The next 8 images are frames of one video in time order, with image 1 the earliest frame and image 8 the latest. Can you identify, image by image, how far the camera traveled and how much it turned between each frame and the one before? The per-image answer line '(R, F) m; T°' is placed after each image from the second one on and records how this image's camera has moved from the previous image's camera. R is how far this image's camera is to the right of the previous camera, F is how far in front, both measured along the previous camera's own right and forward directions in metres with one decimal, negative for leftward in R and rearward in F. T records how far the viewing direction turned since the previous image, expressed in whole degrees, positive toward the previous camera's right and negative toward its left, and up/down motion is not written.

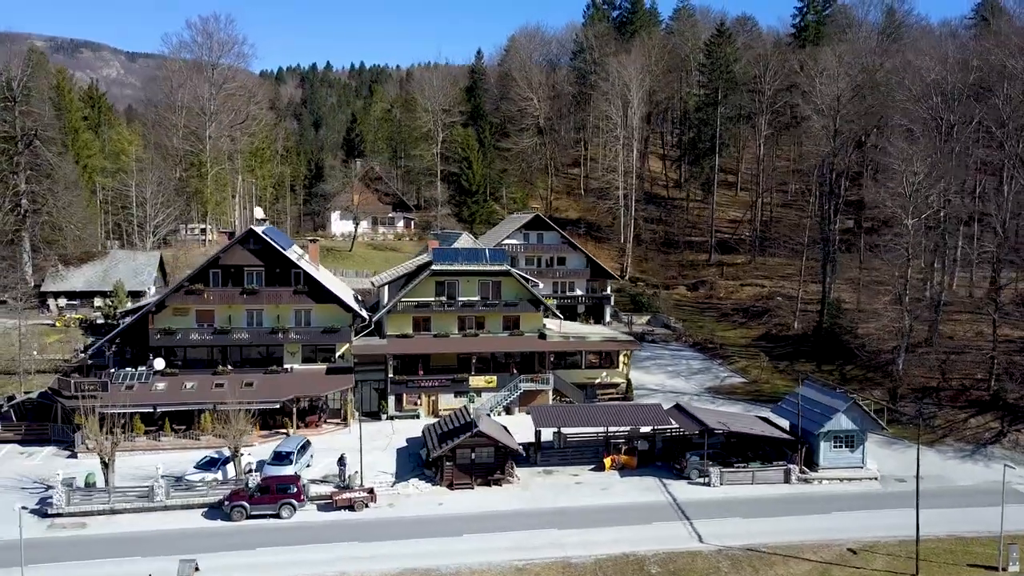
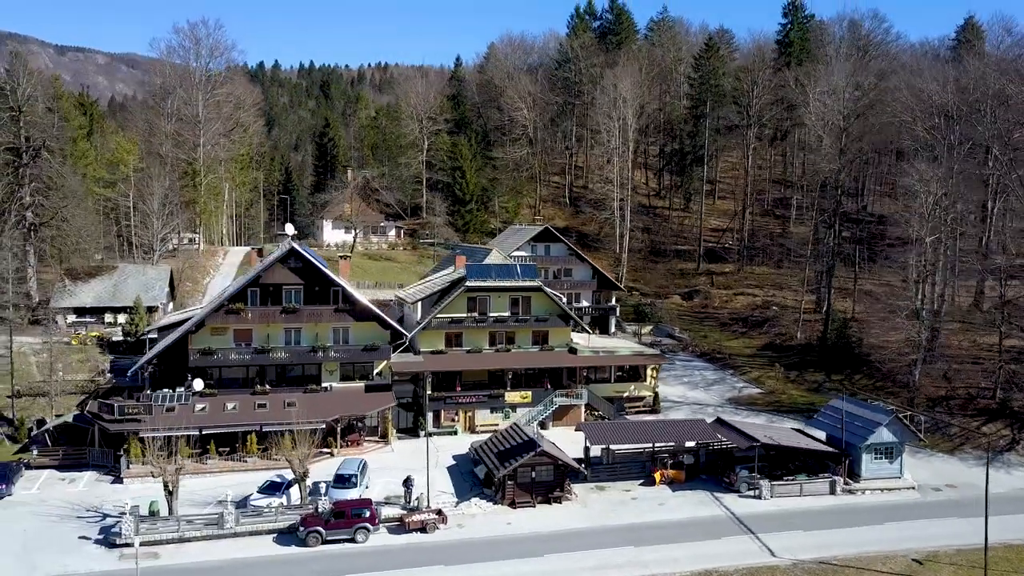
(-5.1, -0.3) m; +4°
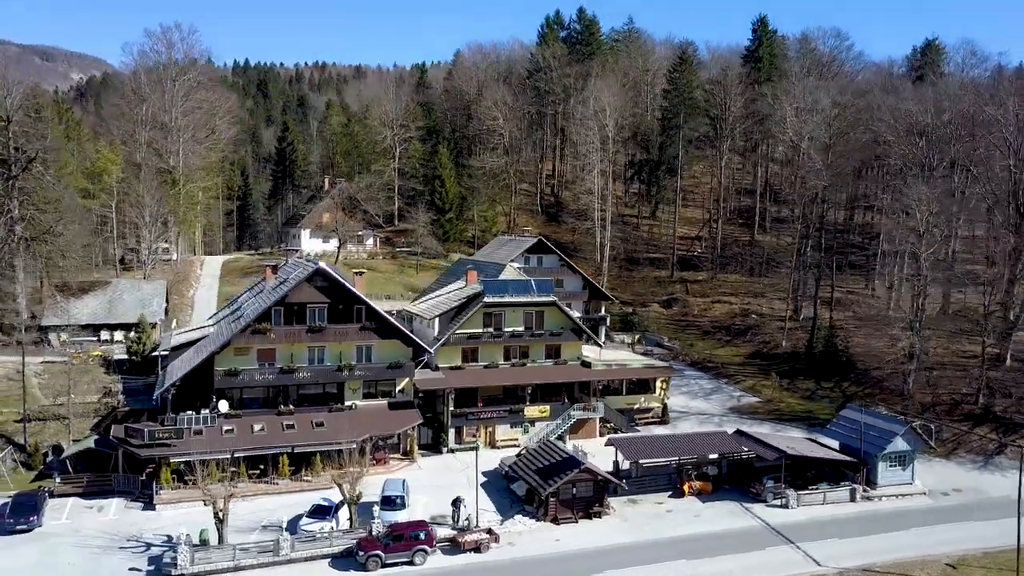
(-4.8, -0.4) m; +5°
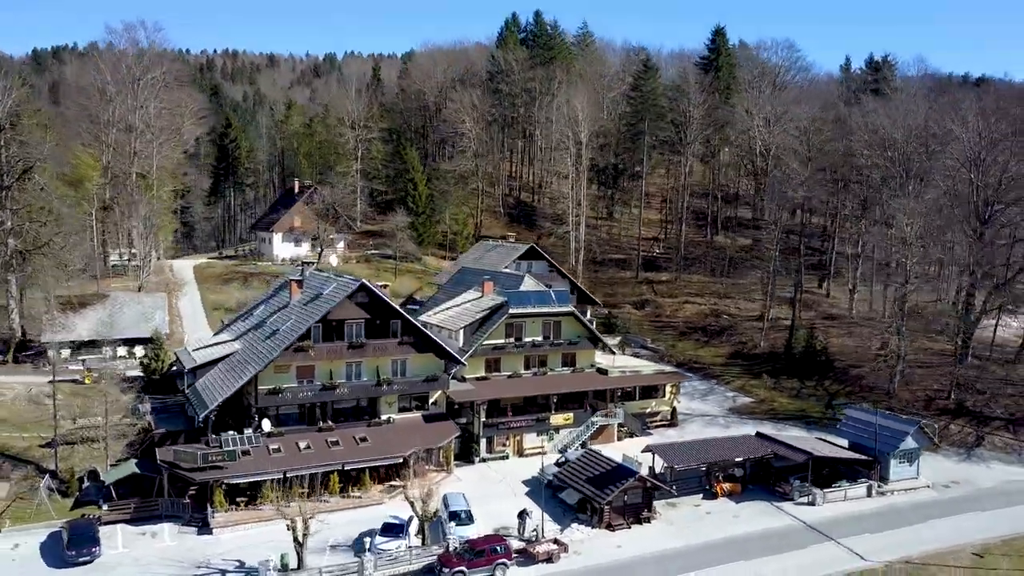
(-6.7, -0.7) m; +7°
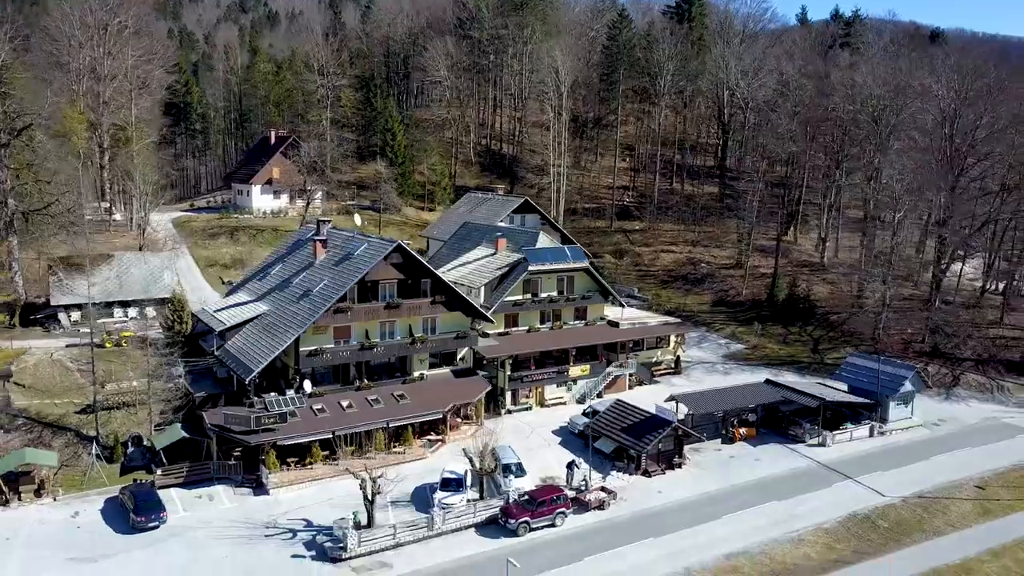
(-5.4, -0.7) m; +5°
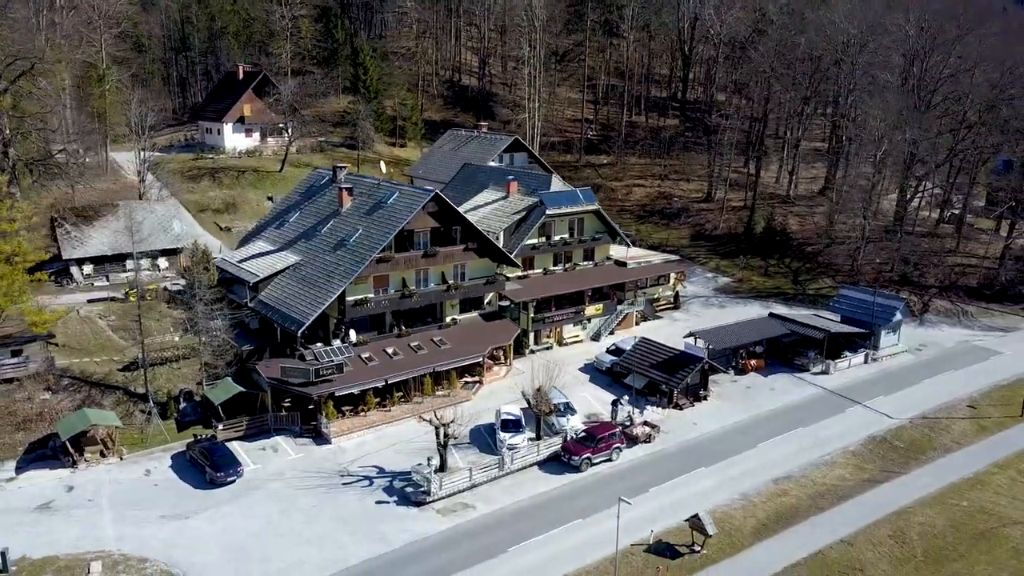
(-6.2, -0.8) m; +6°
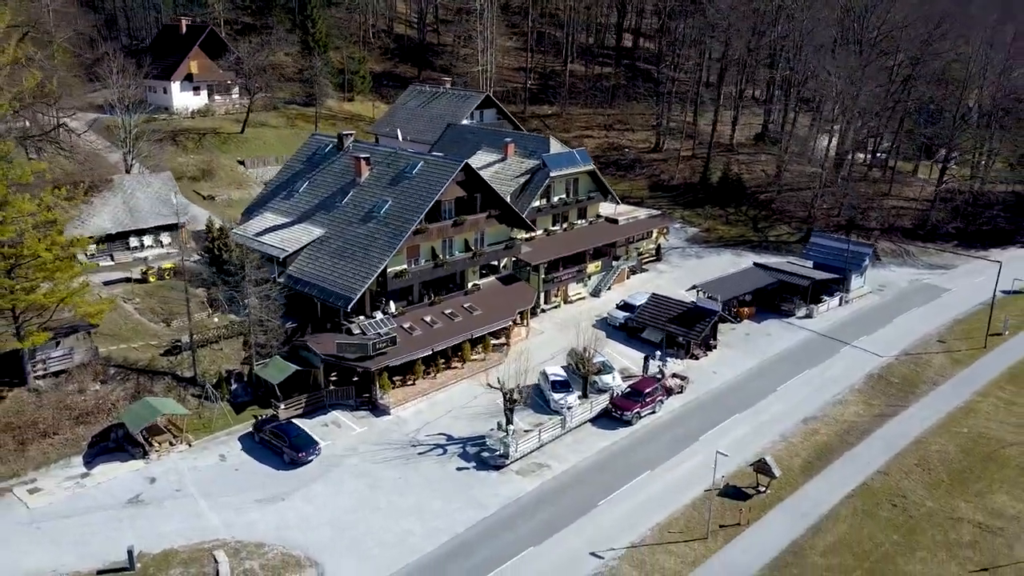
(-7.7, -0.9) m; +8°
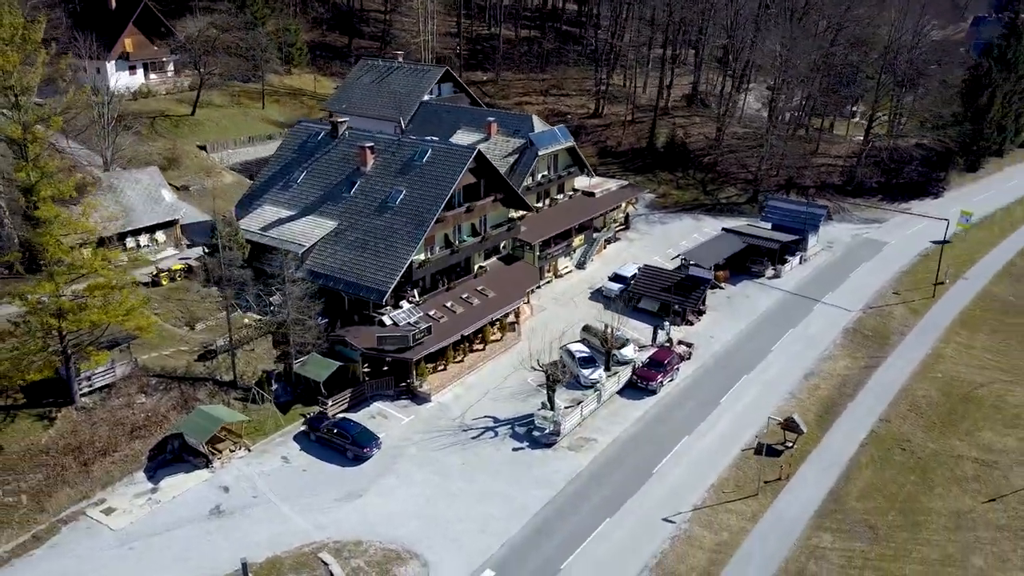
(-7.0, -1.0) m; +8°
